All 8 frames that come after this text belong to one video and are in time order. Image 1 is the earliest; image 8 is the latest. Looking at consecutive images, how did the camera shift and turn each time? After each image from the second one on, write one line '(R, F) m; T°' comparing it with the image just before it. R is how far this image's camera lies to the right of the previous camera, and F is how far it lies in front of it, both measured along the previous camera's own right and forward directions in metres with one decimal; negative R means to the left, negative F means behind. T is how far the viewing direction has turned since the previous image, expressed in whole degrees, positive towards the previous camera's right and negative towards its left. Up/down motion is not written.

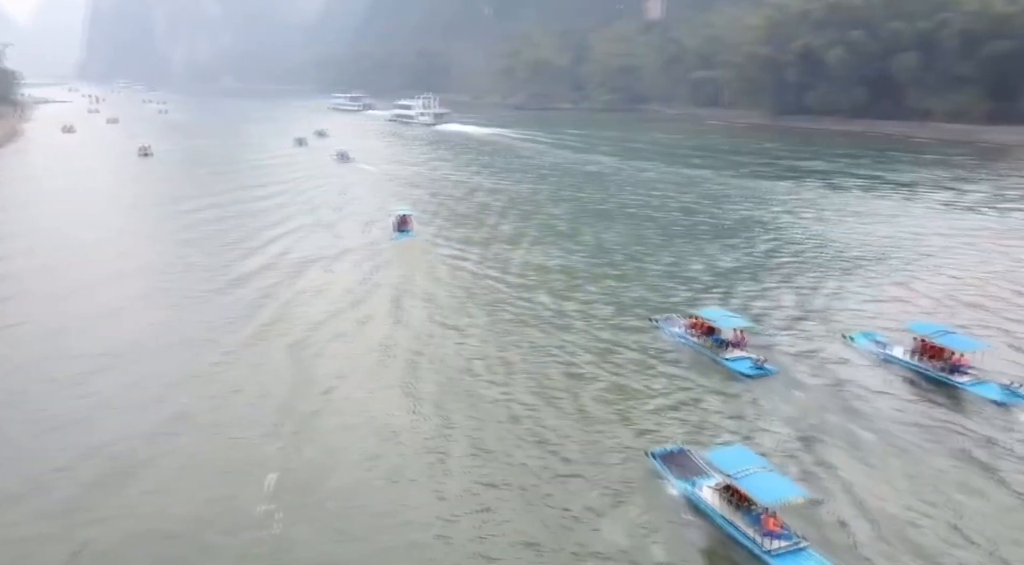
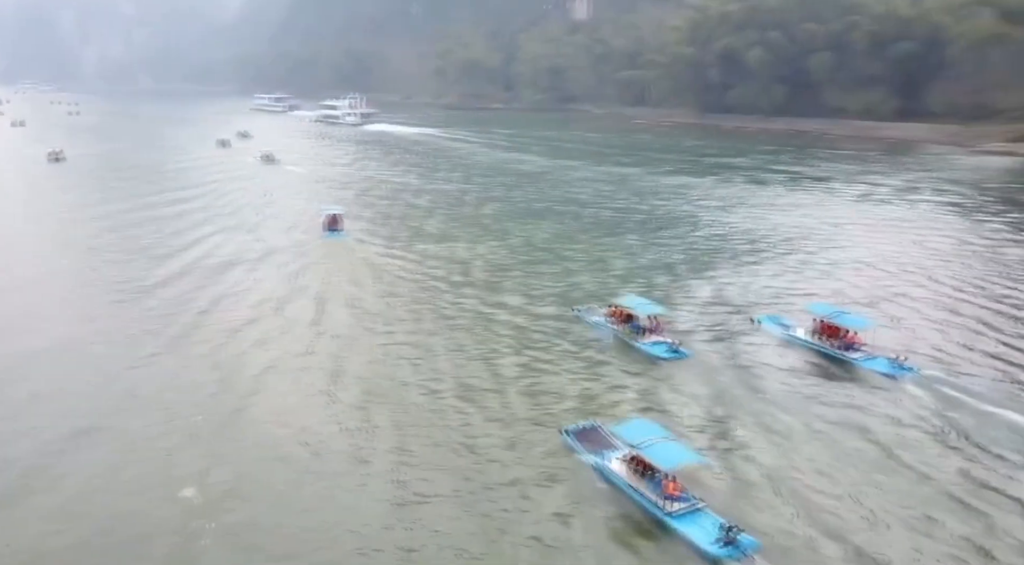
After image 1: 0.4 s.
(0.0, 0.0) m; +5°
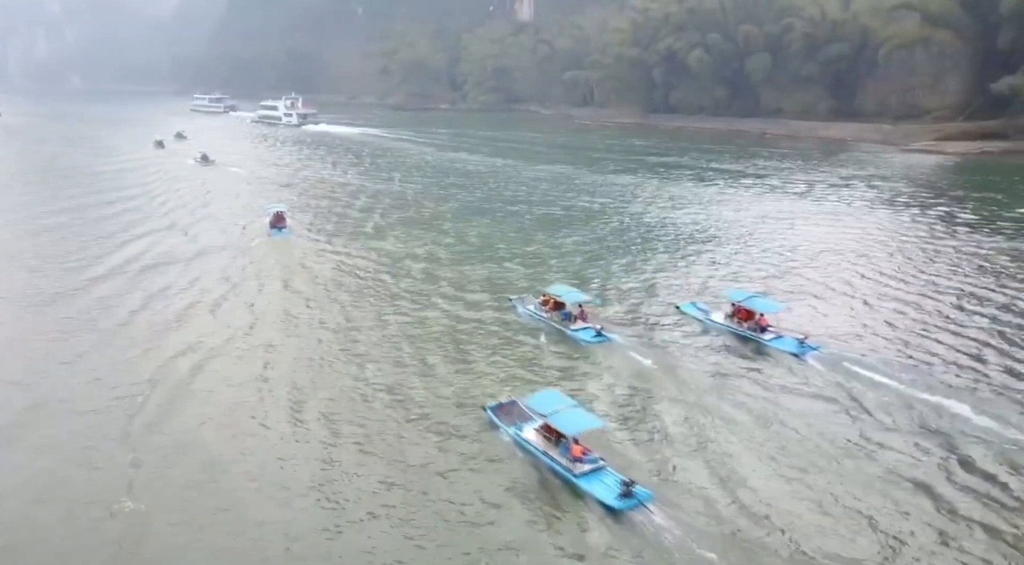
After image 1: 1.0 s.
(0.0, -0.1) m; +4°
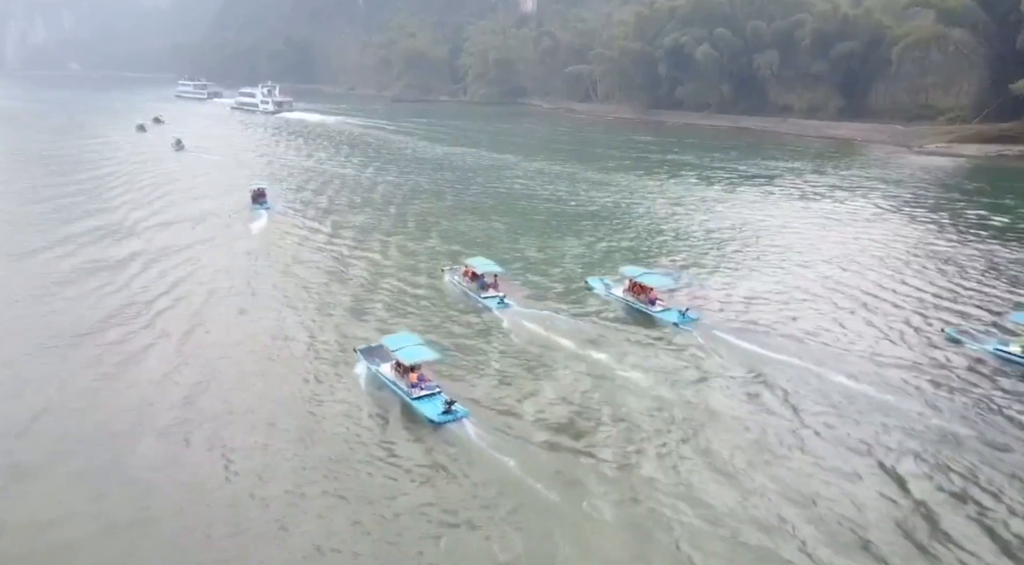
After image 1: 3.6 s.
(+0.1, +1.0) m; 0°
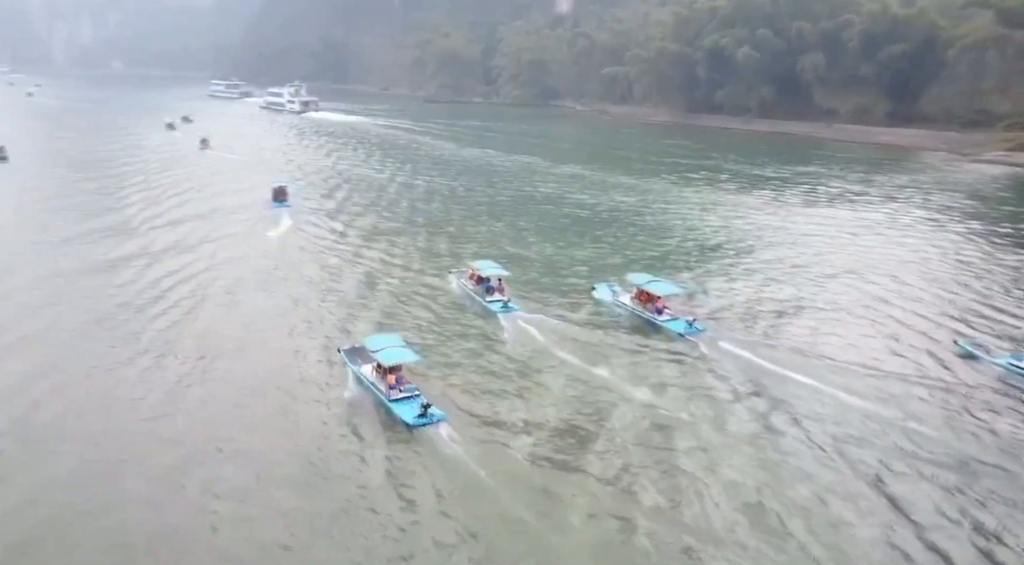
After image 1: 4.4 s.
(+0.1, +0.9) m; -3°
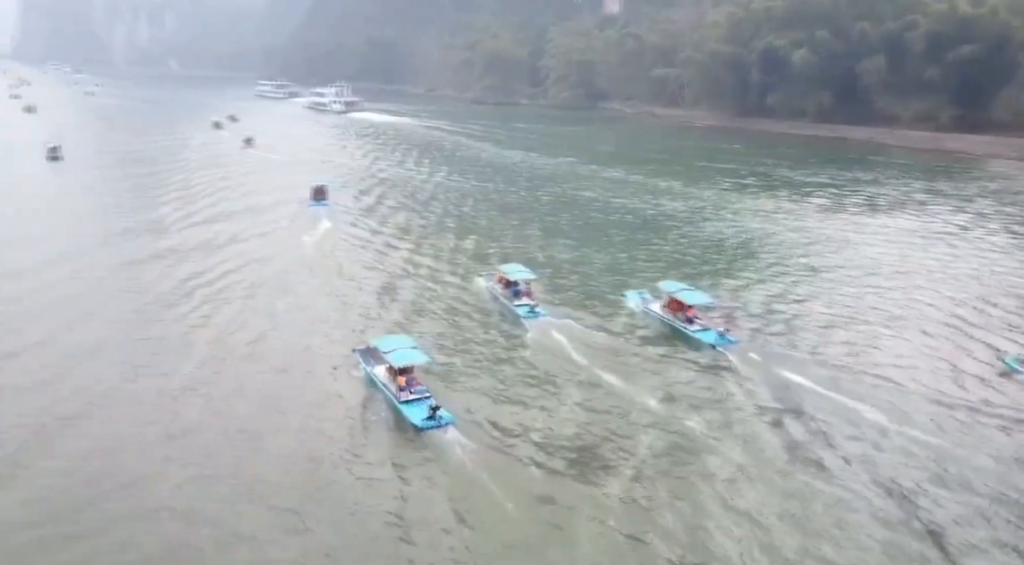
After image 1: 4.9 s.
(0.0, +0.6) m; -3°
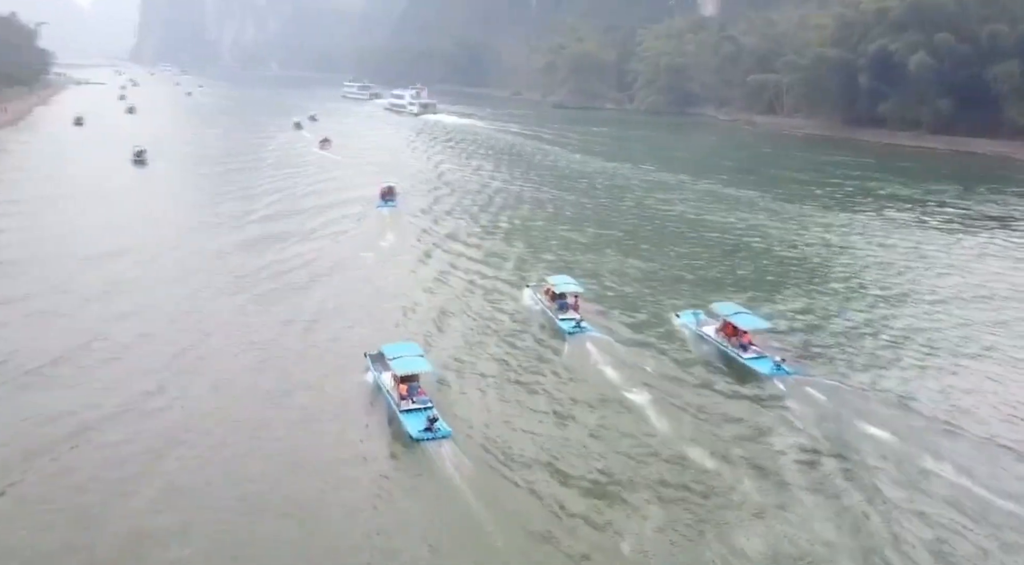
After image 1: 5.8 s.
(+0.2, +1.5) m; -6°
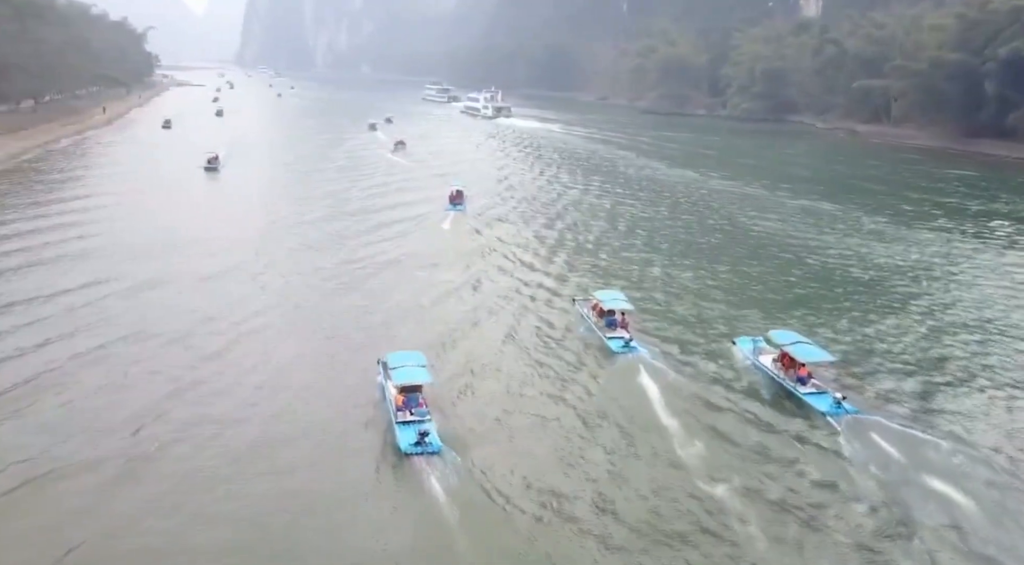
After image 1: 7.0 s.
(+0.2, +1.5) m; -6°
